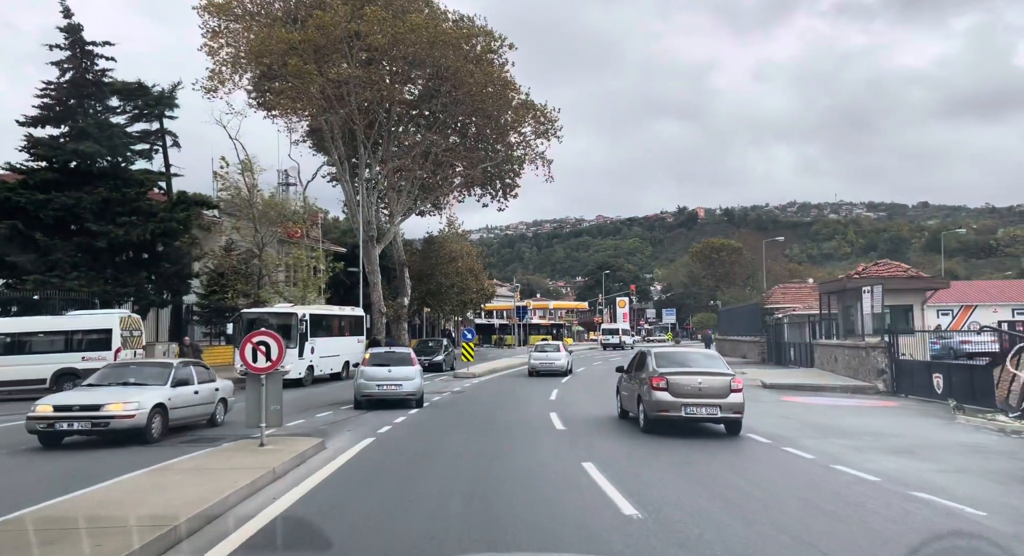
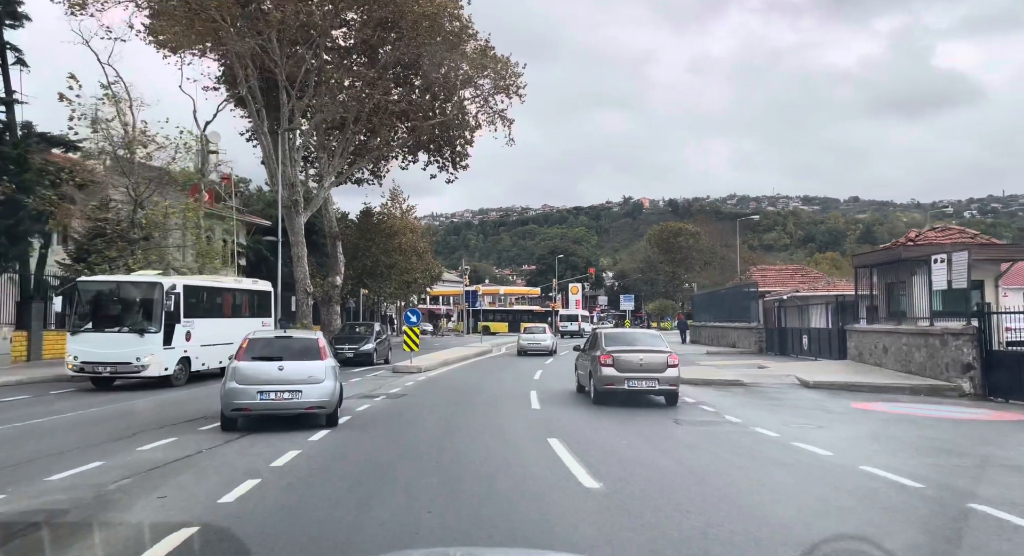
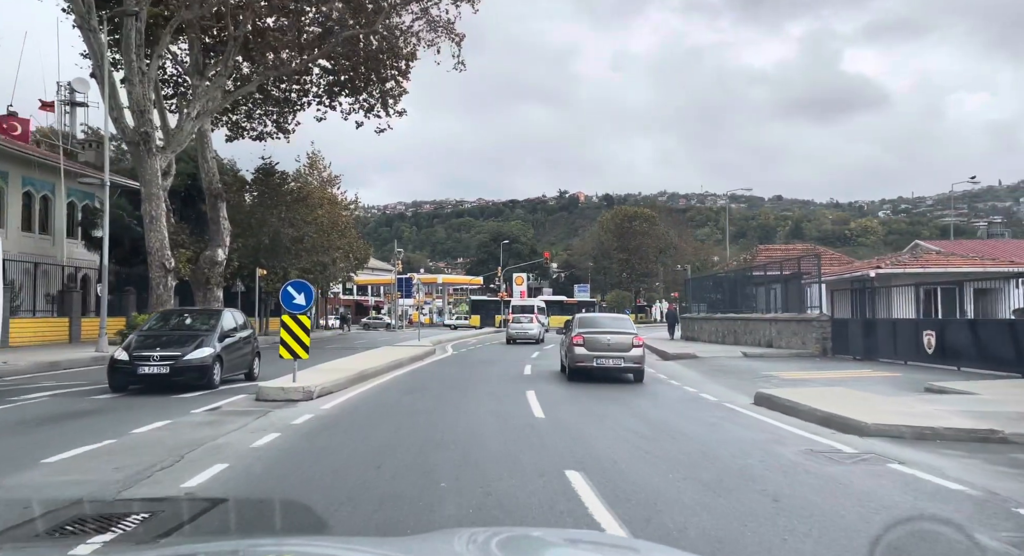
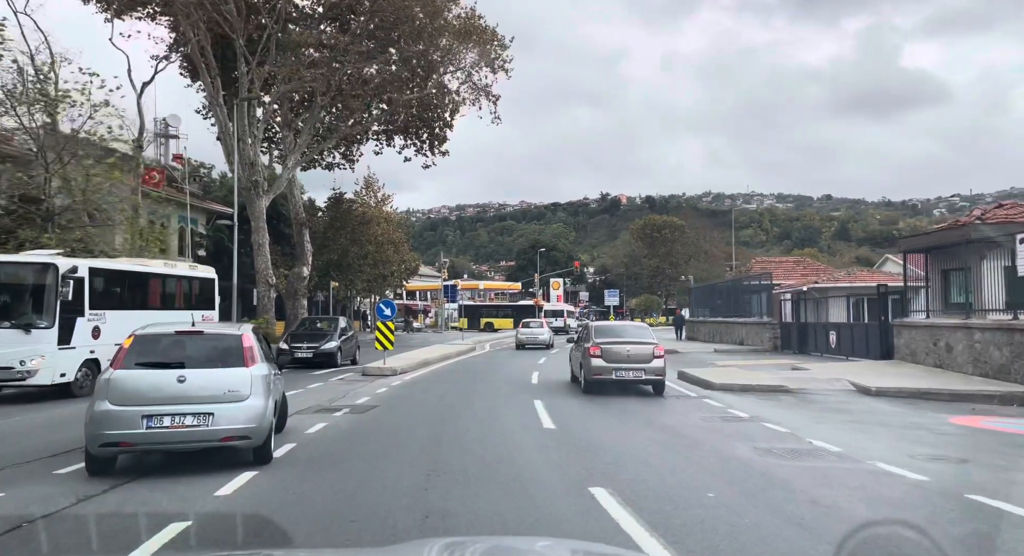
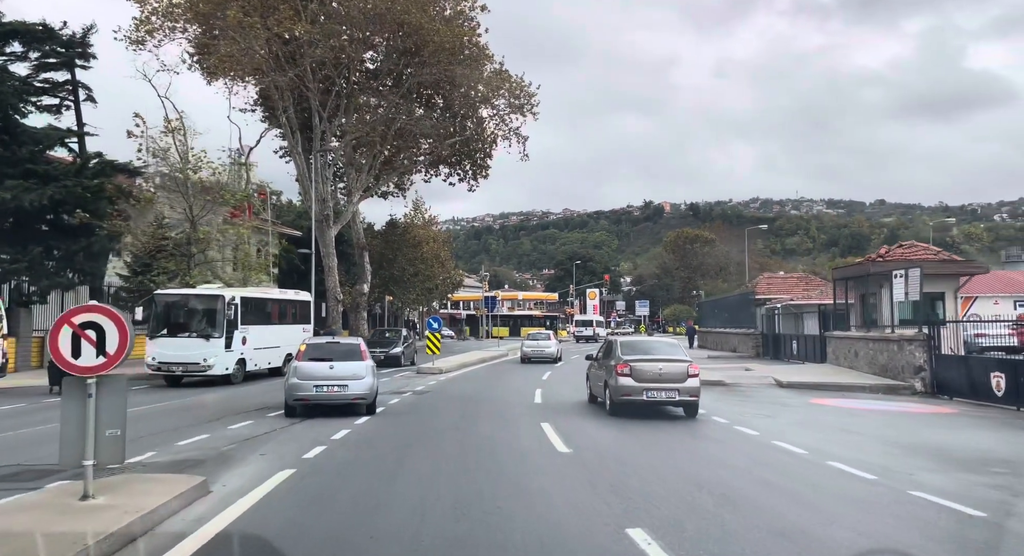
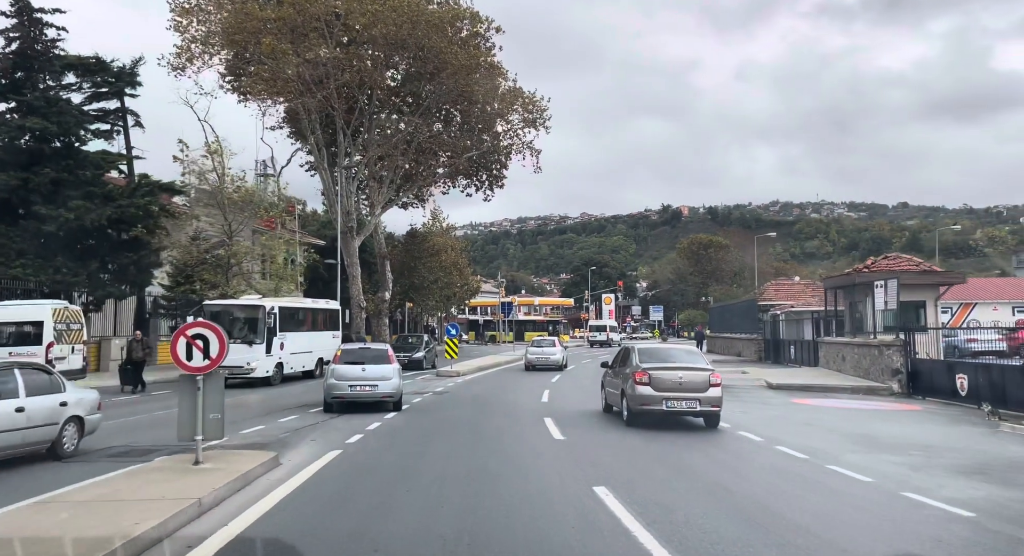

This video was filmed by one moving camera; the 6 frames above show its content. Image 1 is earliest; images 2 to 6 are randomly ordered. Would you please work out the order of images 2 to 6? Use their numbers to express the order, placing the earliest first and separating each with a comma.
6, 5, 2, 4, 3
